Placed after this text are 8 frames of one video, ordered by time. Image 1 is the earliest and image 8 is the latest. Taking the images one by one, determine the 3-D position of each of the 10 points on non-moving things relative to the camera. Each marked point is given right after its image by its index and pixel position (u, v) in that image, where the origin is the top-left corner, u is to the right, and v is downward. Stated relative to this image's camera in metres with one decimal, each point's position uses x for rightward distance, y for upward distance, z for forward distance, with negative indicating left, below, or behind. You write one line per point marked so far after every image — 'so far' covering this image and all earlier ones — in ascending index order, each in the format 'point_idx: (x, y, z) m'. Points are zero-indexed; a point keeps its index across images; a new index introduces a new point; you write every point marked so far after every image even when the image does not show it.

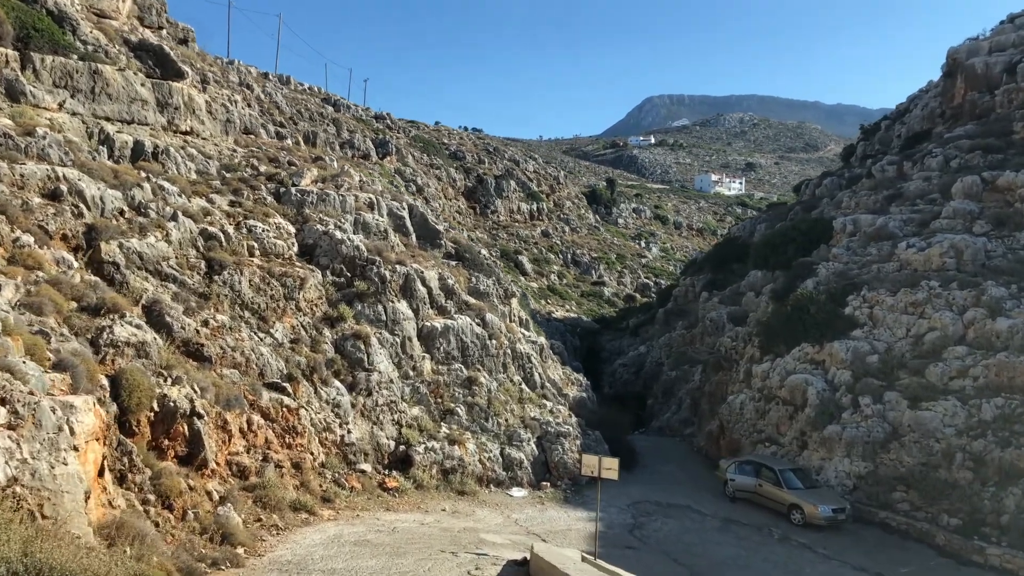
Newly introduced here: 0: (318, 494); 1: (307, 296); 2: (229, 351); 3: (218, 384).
0: (-3.9, -4.1, +16.5) m
1: (-4.9, -0.2, +19.7) m
2: (-5.7, -1.3, +16.7) m
3: (-5.5, -1.8, +15.3) m
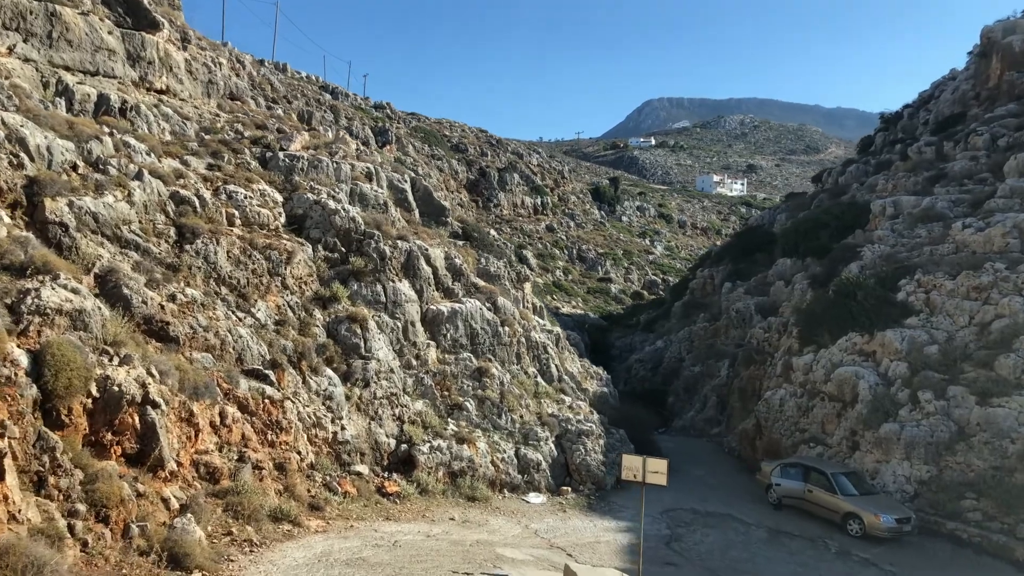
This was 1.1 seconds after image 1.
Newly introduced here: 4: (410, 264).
0: (-3.5, -3.6, +13.9) m
1: (-4.5, +0.3, +17.1) m
2: (-5.3, -0.7, +14.1) m
3: (-5.1, -1.2, +12.7) m
4: (-2.4, +0.6, +19.5) m
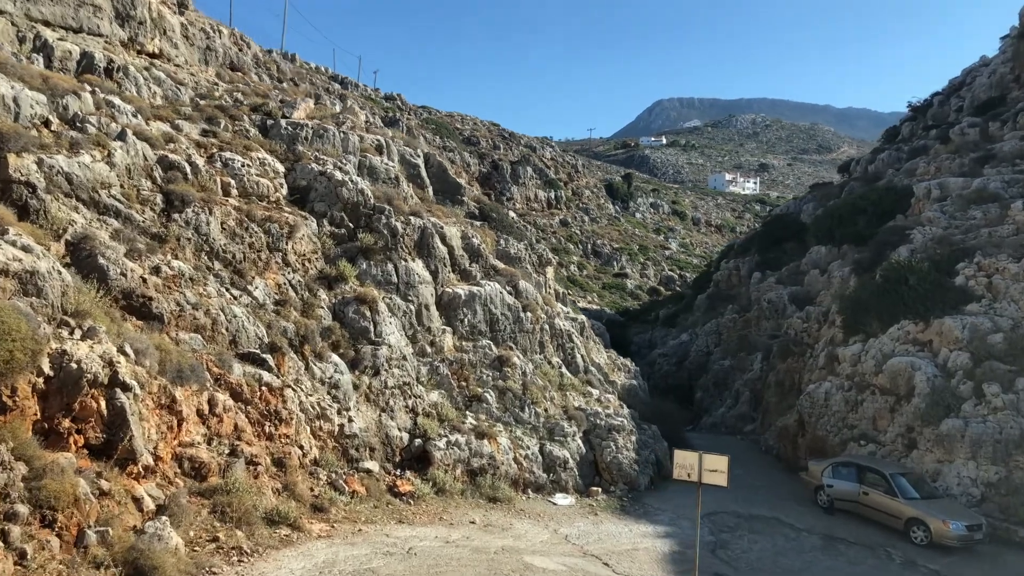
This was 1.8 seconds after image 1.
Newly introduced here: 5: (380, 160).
0: (-3.0, -3.2, +12.2) m
1: (-4.0, +0.7, +15.5) m
2: (-4.9, -0.3, +12.4) m
3: (-4.6, -0.8, +11.0) m
4: (-1.9, +1.0, +17.8) m
5: (-3.0, +2.9, +18.7) m
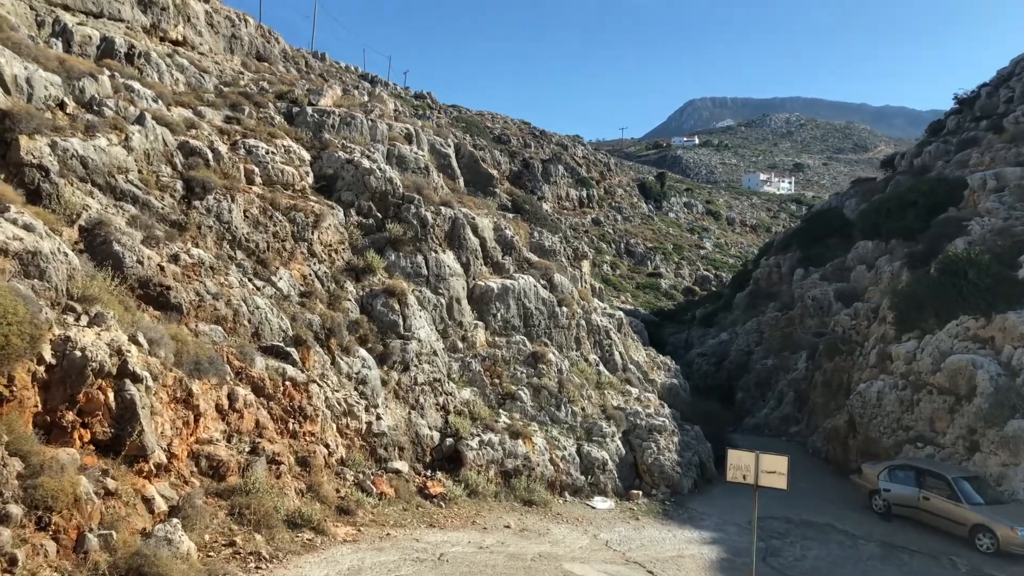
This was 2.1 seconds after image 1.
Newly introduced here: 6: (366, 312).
0: (-2.5, -3.0, +11.5) m
1: (-3.4, +0.9, +14.8) m
2: (-4.4, -0.2, +11.8) m
3: (-4.2, -0.7, +10.4) m
4: (-1.2, +1.1, +17.1) m
5: (-2.3, +3.1, +18.1) m
6: (-2.6, -0.4, +14.8) m
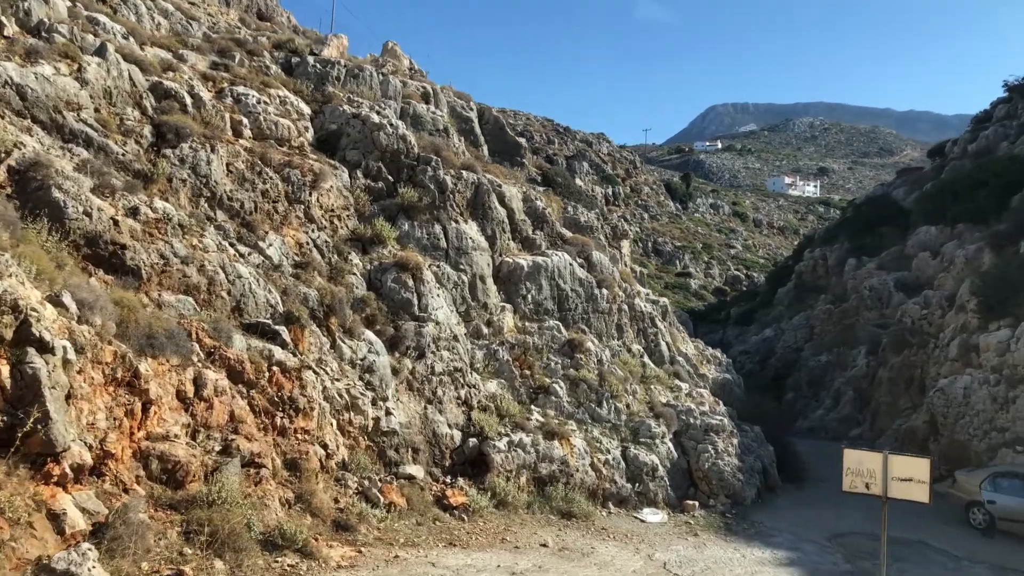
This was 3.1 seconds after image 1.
0: (-2.1, -2.6, +9.2) m
1: (-2.9, +1.3, +12.6) m
2: (-3.9, +0.3, +9.6) m
3: (-3.7, -0.2, +8.1) m
4: (-0.6, +1.5, +14.8) m
5: (-1.7, +3.4, +15.8) m
6: (-2.1, 0.0, +12.5) m
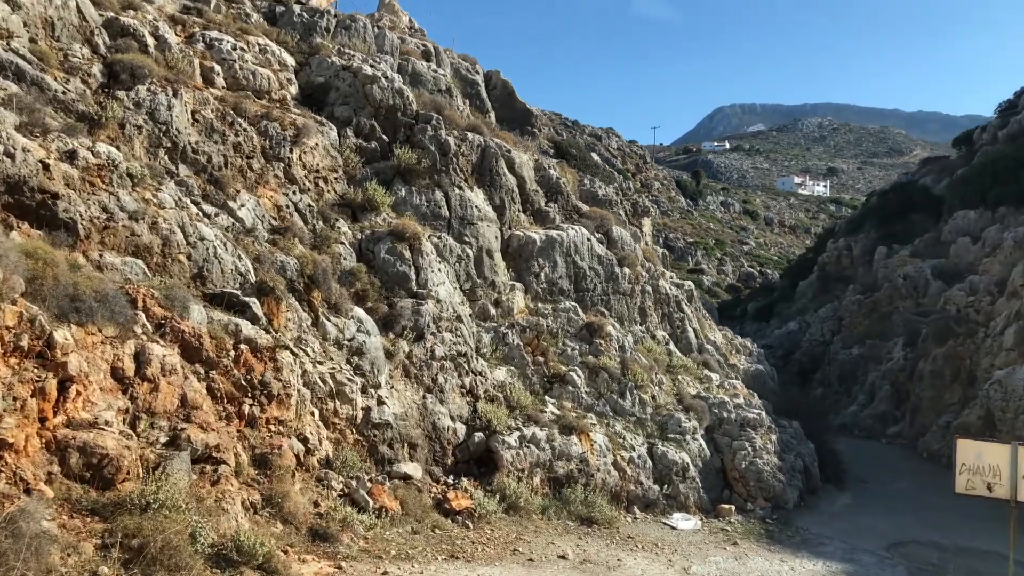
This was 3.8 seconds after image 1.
0: (-1.9, -2.2, +7.6) m
1: (-2.7, +1.7, +11.0) m
2: (-3.8, +0.7, +8.0) m
3: (-3.6, +0.2, +6.5) m
4: (-0.4, +1.9, +13.1) m
5: (-1.5, +3.8, +14.2) m
6: (-1.9, +0.4, +10.9) m
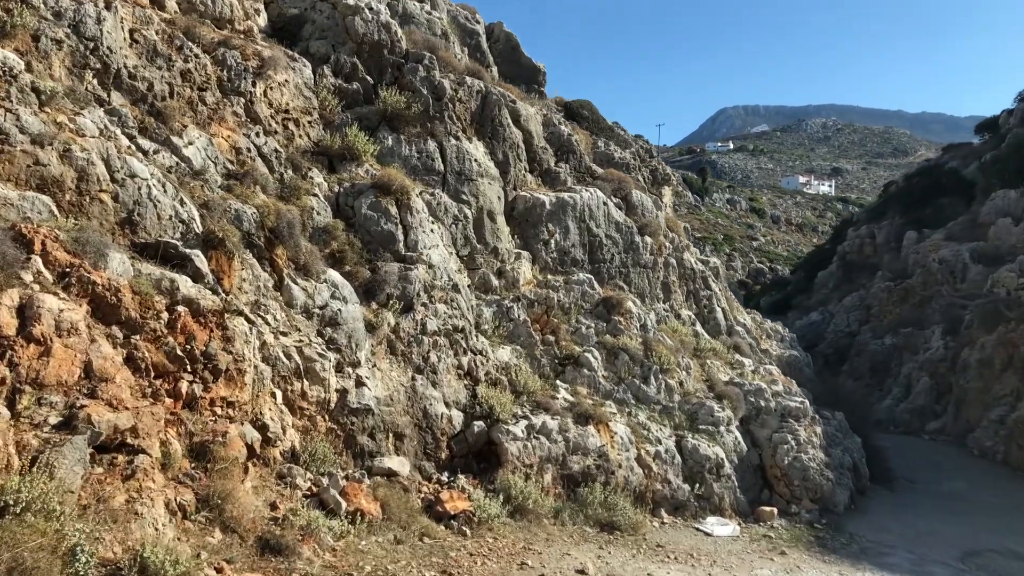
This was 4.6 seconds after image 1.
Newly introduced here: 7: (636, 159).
0: (-1.9, -1.7, +5.8) m
1: (-2.6, +2.1, +9.2) m
2: (-3.7, +1.1, +6.3) m
3: (-3.6, +0.6, +4.8) m
4: (-0.4, +2.3, +11.4) m
5: (-1.4, +4.2, +12.5) m
6: (-1.9, +0.8, +9.1) m
7: (+2.2, +2.3, +14.7) m
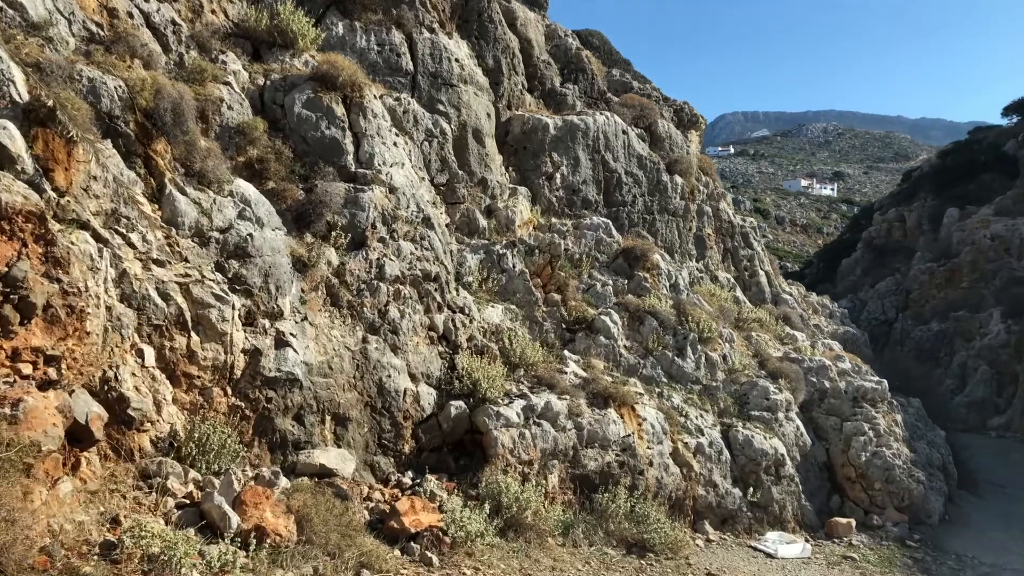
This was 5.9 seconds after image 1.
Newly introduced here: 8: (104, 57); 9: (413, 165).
0: (-1.9, -1.1, +3.3) m
1: (-2.7, +2.7, +6.7) m
2: (-3.8, +1.7, +3.7) m
3: (-3.6, +1.2, +2.3) m
4: (-0.4, +2.9, +8.9) m
5: (-1.5, +4.8, +9.9) m
6: (-1.9, +1.4, +6.6) m
7: (+2.1, +2.8, +12.1) m
8: (-2.8, +1.5, +5.5) m
9: (-0.9, +1.1, +7.4) m
